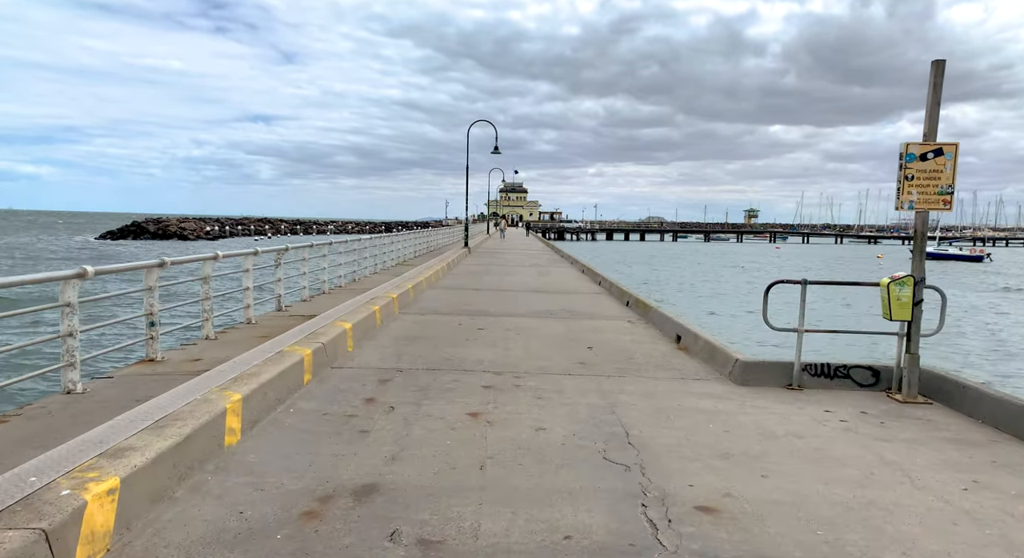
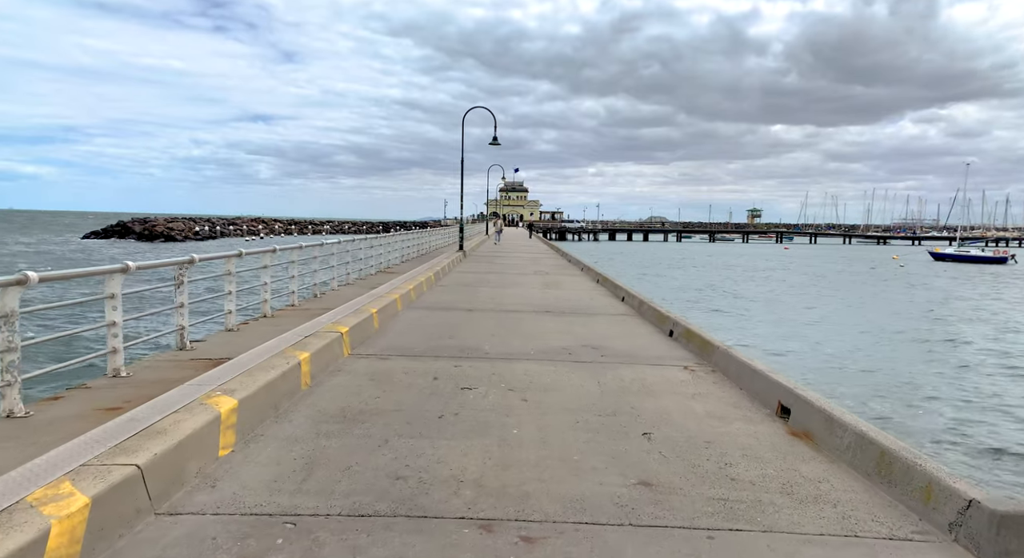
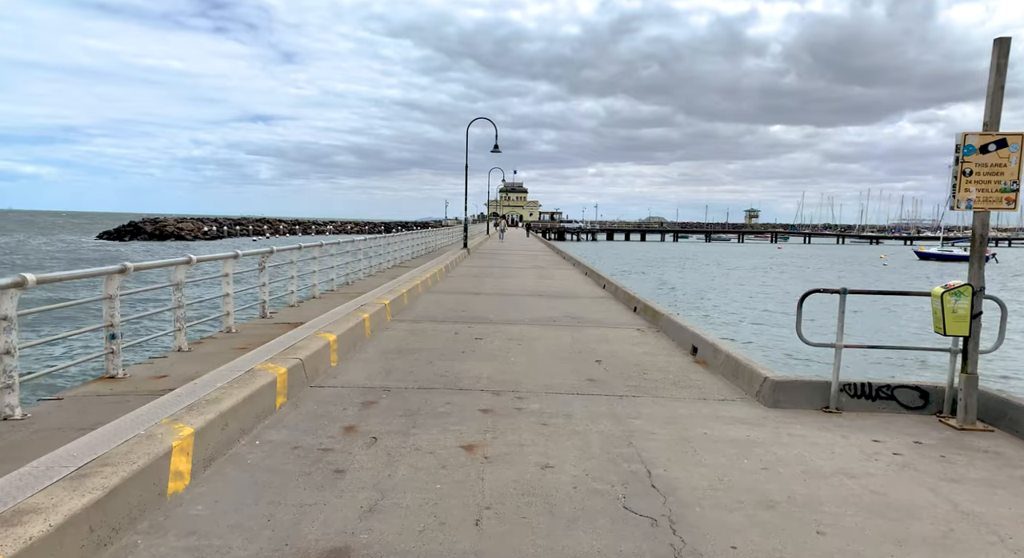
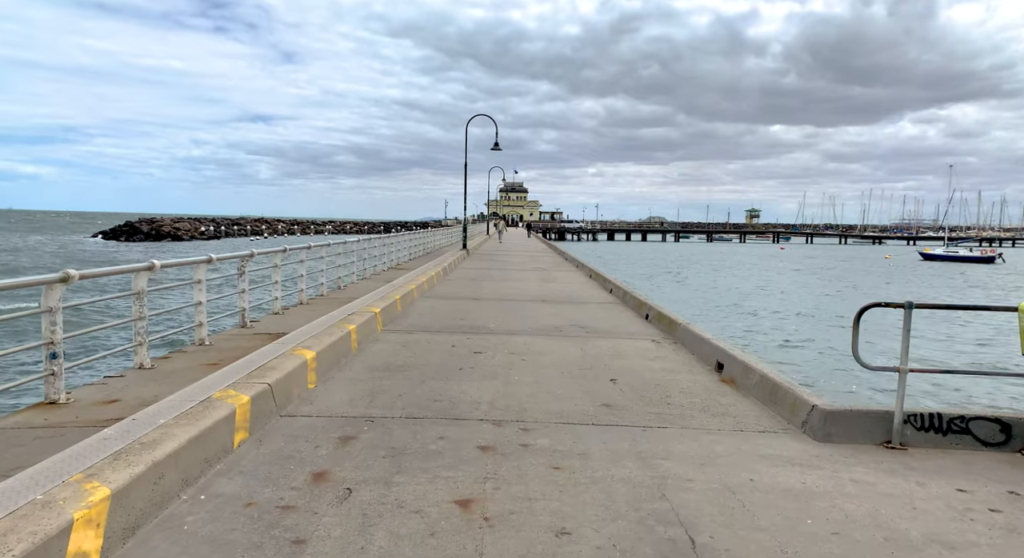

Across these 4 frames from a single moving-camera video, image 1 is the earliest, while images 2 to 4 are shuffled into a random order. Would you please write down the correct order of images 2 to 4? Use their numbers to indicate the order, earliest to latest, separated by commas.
3, 4, 2
